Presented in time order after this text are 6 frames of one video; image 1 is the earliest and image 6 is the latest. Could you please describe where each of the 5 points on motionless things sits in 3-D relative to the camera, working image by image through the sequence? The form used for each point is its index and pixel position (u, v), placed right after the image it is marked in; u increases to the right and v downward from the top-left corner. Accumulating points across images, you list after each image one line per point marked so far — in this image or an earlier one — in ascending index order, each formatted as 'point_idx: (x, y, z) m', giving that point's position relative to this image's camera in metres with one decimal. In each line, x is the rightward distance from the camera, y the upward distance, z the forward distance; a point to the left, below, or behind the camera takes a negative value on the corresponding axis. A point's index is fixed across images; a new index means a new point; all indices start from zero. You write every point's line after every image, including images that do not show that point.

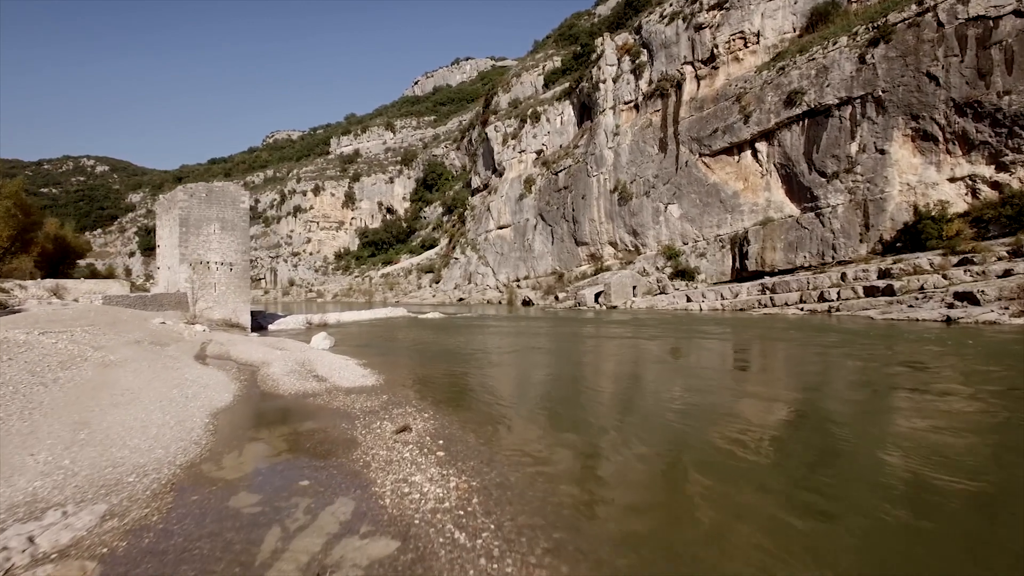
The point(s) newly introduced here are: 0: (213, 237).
0: (-10.3, +1.8, +17.0) m
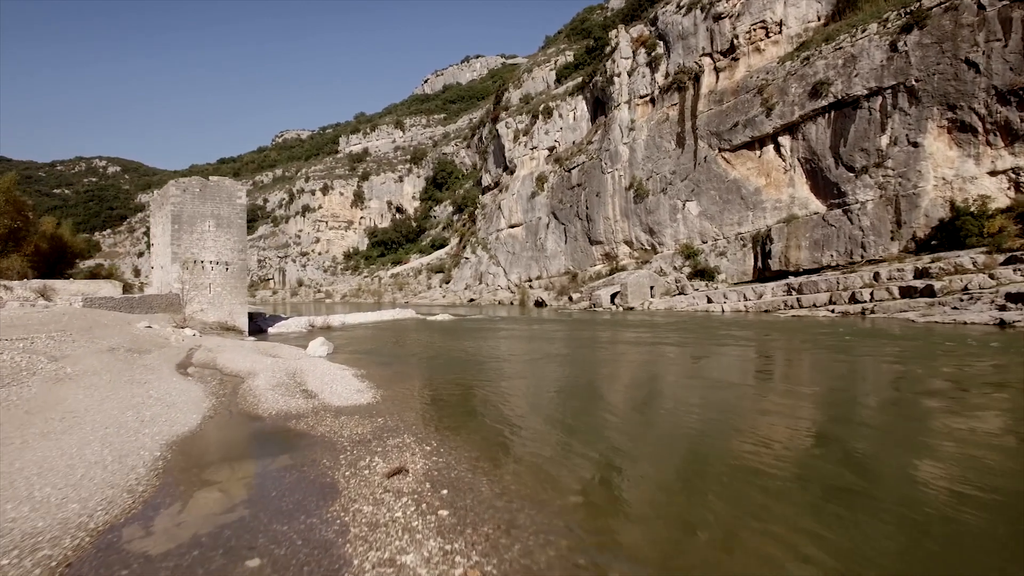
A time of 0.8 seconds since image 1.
0: (-9.9, +1.7, +16.1) m
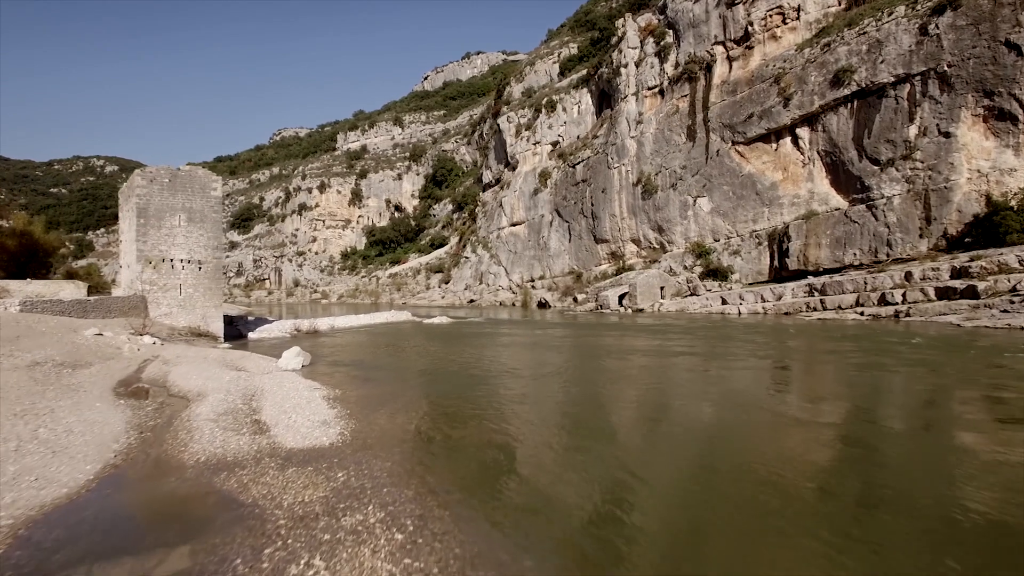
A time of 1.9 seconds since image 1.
0: (-9.8, +1.7, +14.5) m
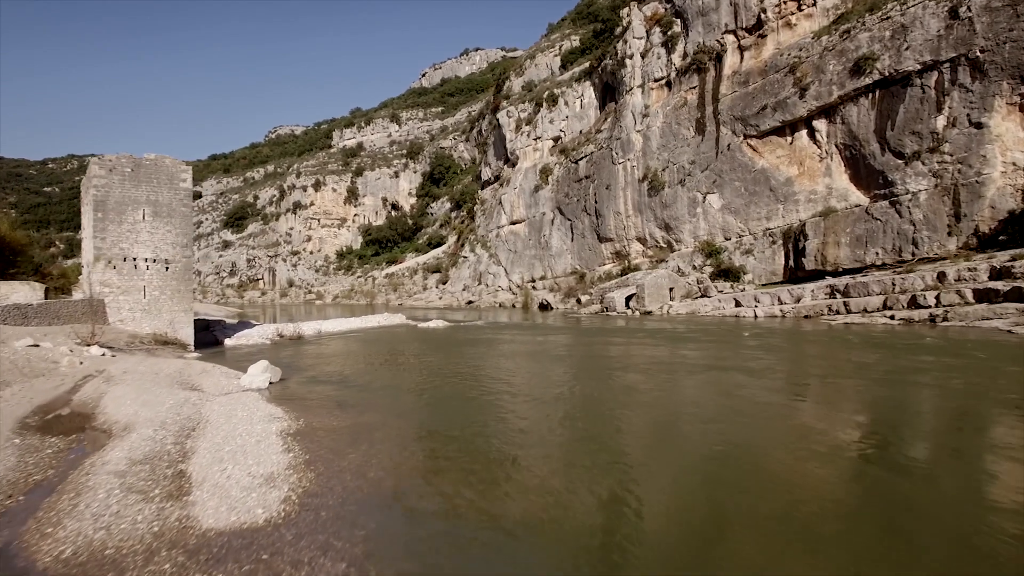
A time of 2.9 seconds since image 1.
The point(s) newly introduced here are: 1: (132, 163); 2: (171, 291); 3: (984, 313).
0: (-9.7, +1.6, +12.9) m
1: (-9.9, +3.2, +12.8) m
2: (-9.2, -0.1, +13.4) m
3: (+15.9, -0.8, +16.8) m
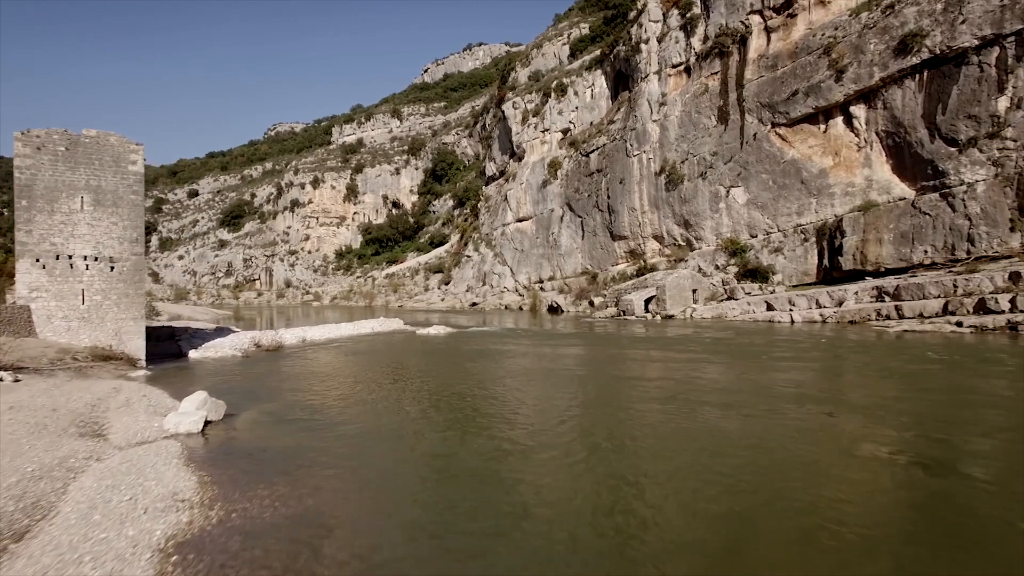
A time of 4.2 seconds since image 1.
0: (-9.4, +1.6, +10.7) m
1: (-9.5, +3.2, +10.6) m
2: (-8.9, -0.2, +11.1) m
3: (+16.2, -0.9, +14.4) m
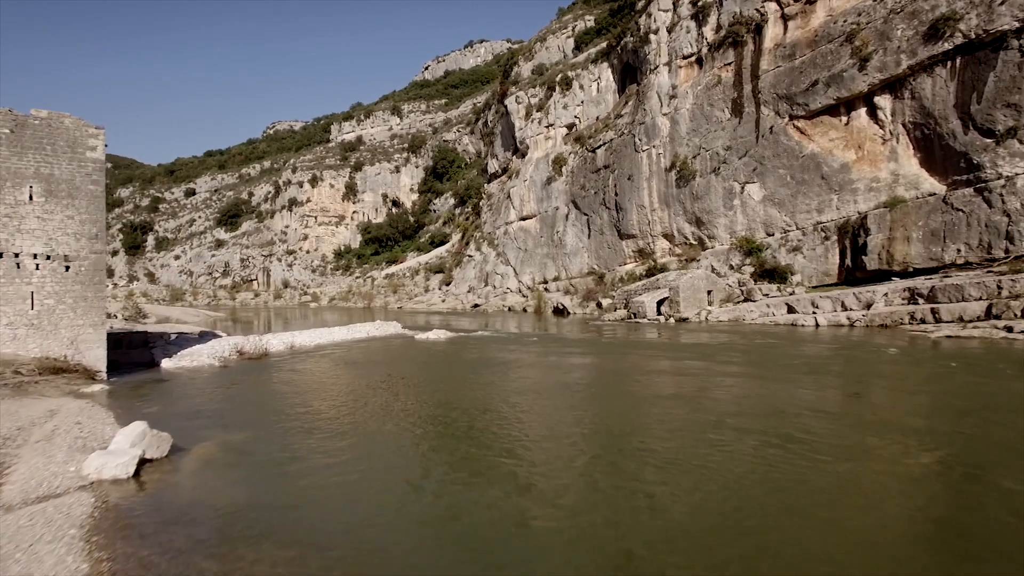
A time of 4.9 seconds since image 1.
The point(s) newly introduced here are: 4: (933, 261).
0: (-9.2, +1.5, +9.4) m
1: (-9.4, +3.1, +9.3) m
2: (-8.7, -0.2, +9.8) m
3: (+16.4, -1.0, +13.0) m
4: (+17.2, +1.1, +20.0) m
